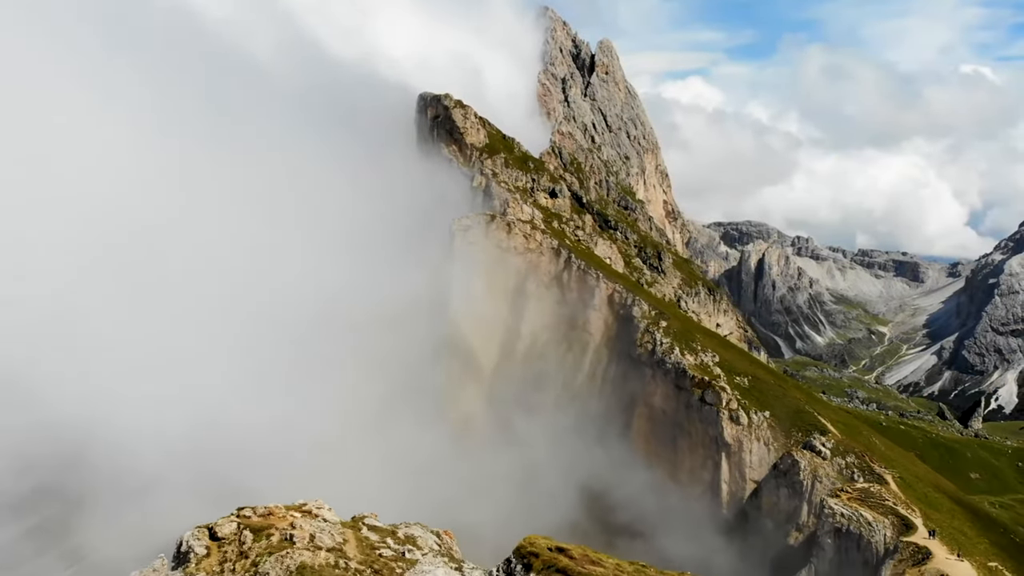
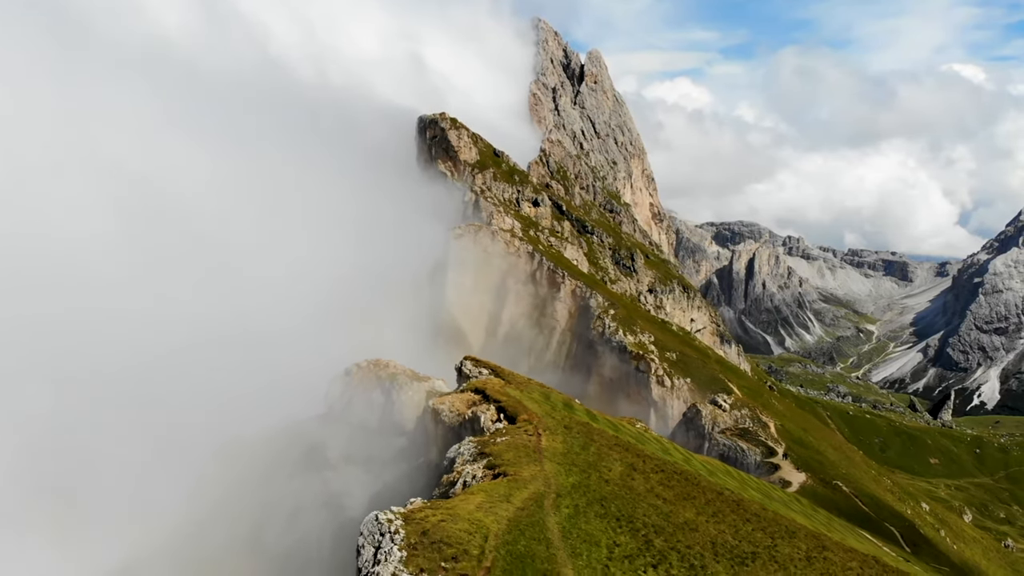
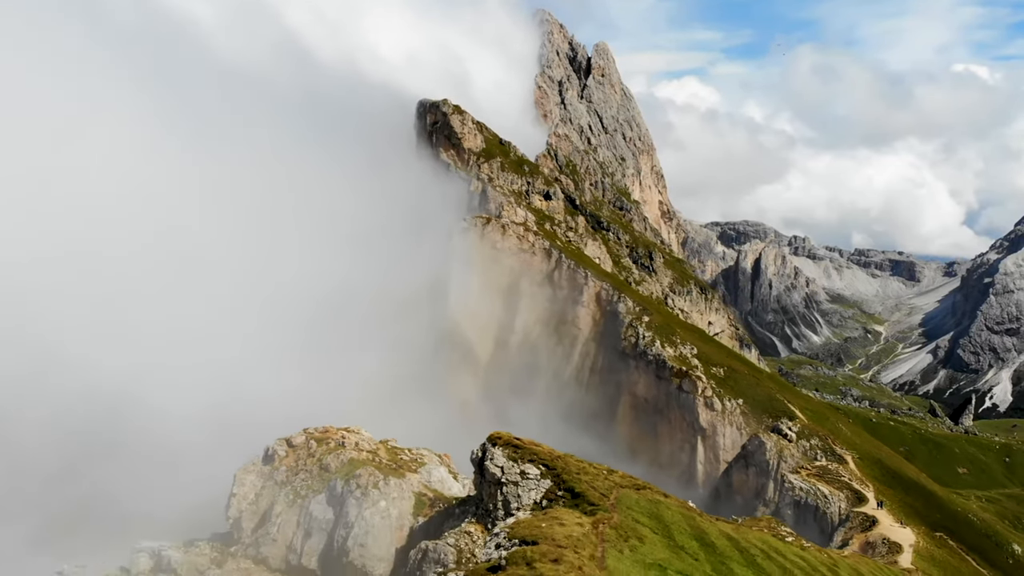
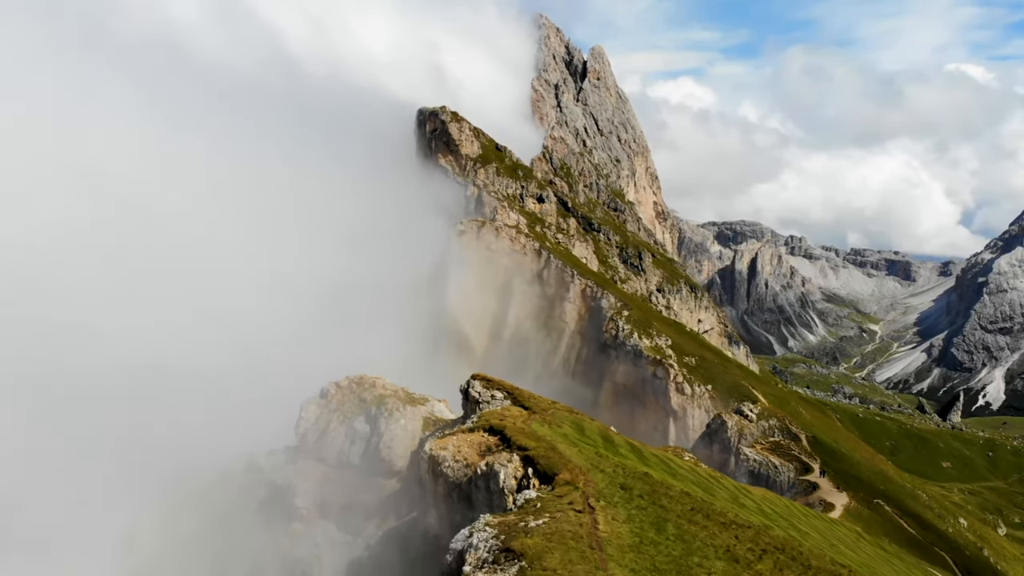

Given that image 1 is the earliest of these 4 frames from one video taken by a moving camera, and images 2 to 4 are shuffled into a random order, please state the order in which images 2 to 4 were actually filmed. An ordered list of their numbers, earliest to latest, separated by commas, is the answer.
3, 4, 2
